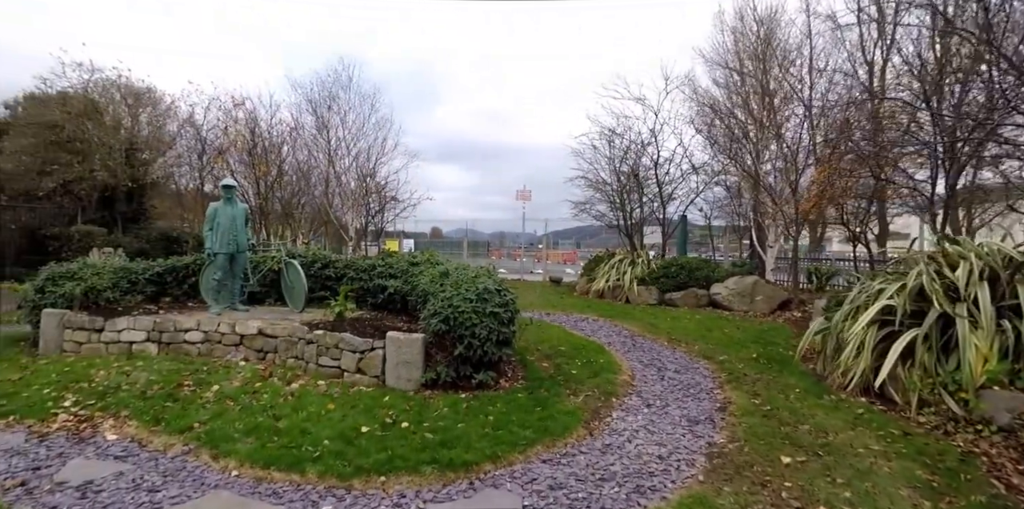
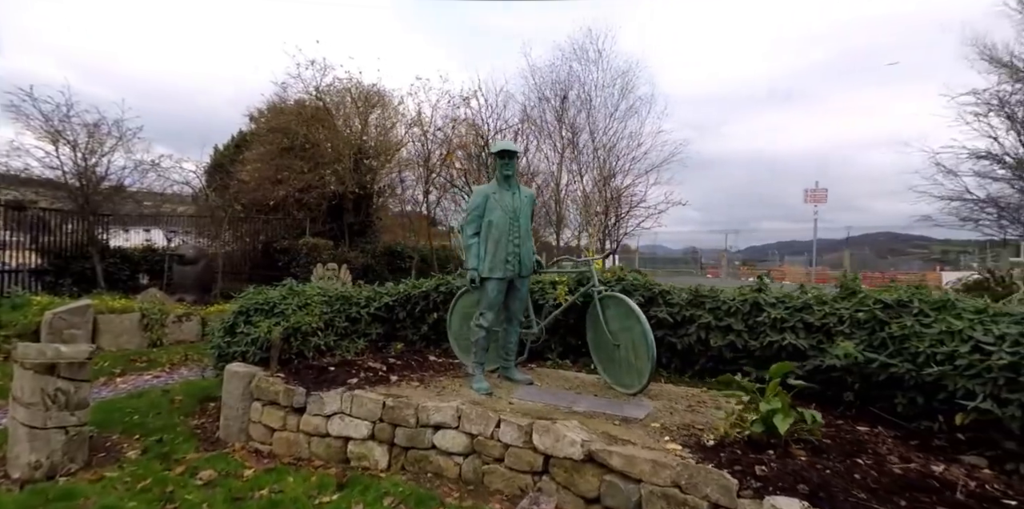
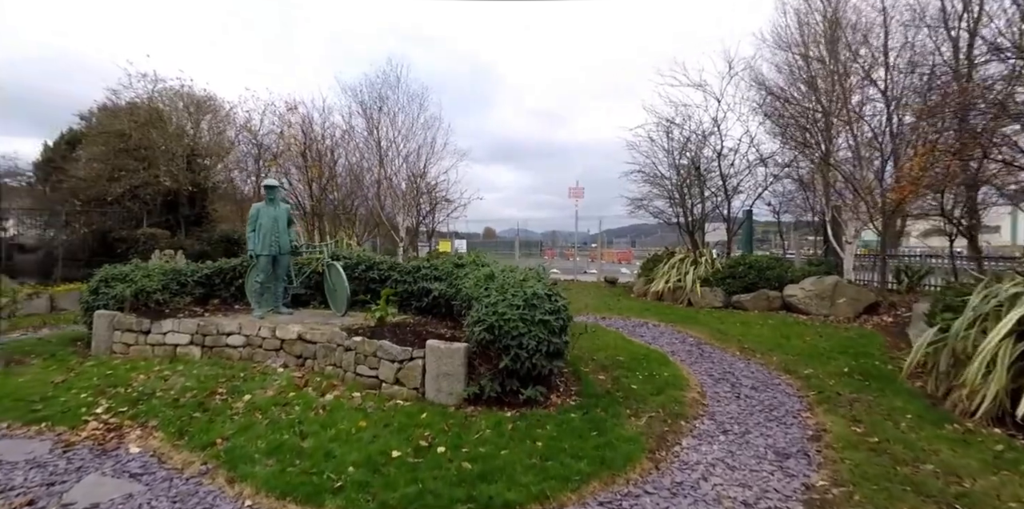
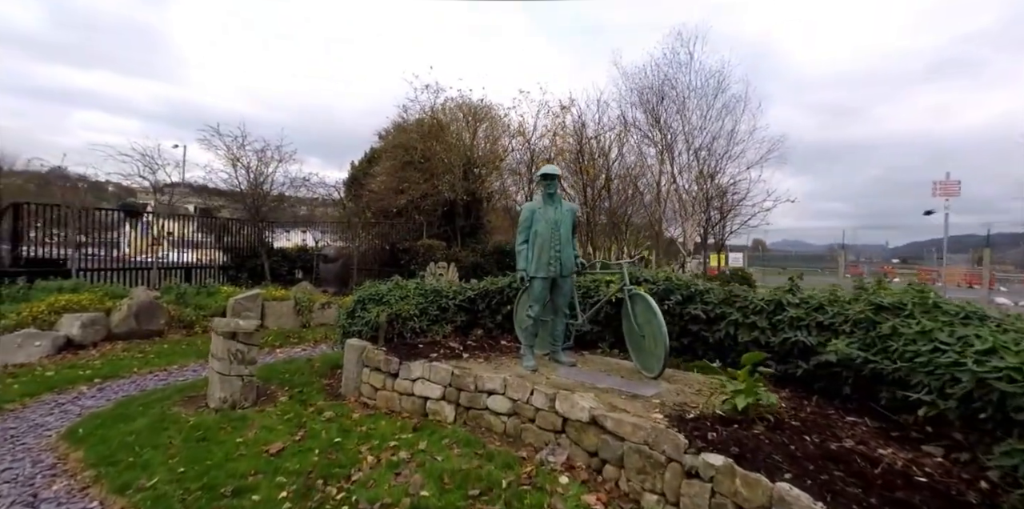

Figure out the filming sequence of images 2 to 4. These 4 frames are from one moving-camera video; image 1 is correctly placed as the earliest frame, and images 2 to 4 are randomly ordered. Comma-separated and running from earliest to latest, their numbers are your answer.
3, 4, 2
